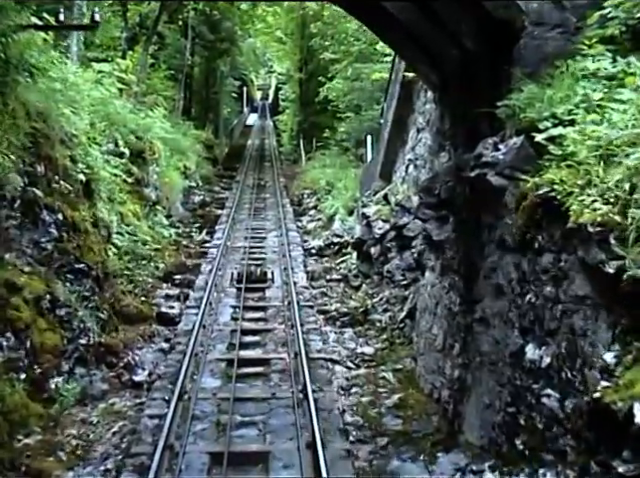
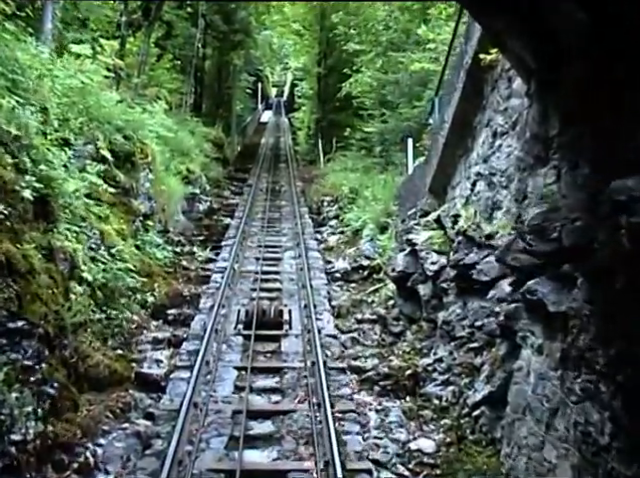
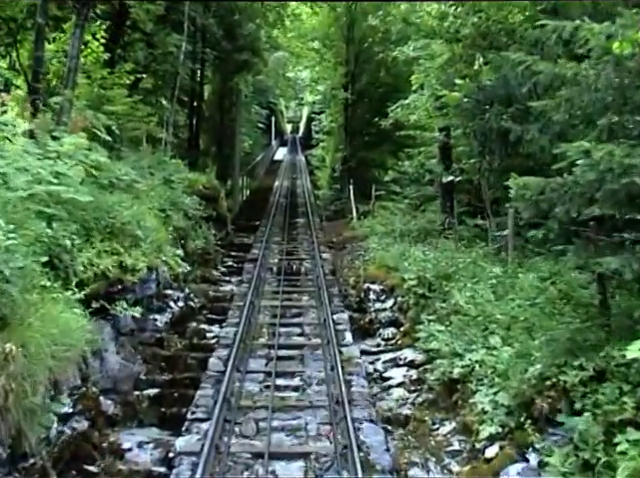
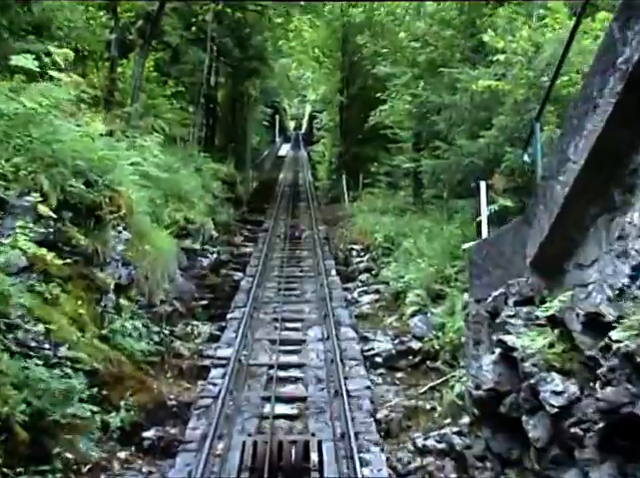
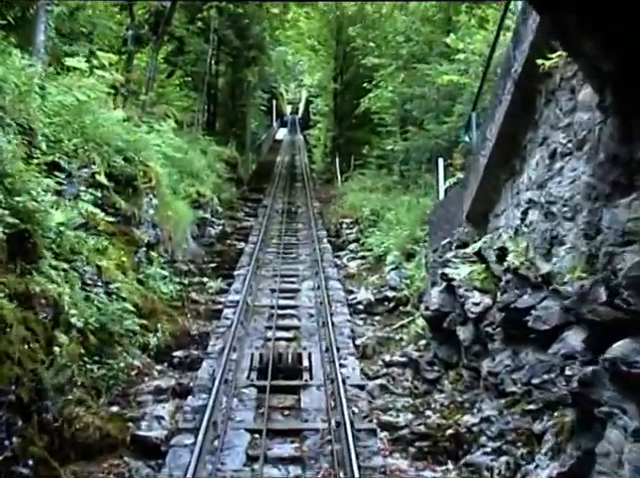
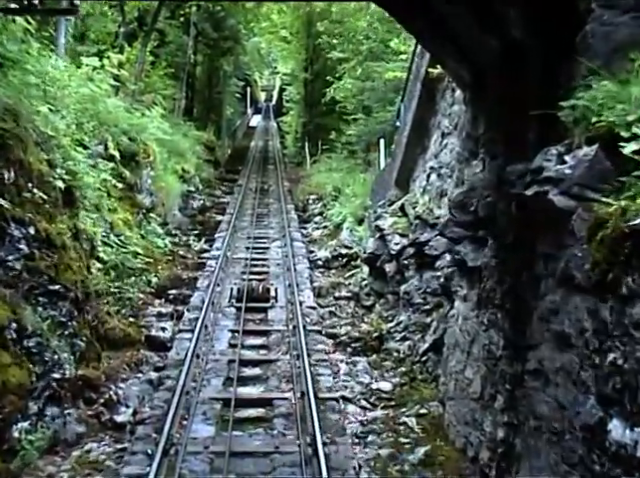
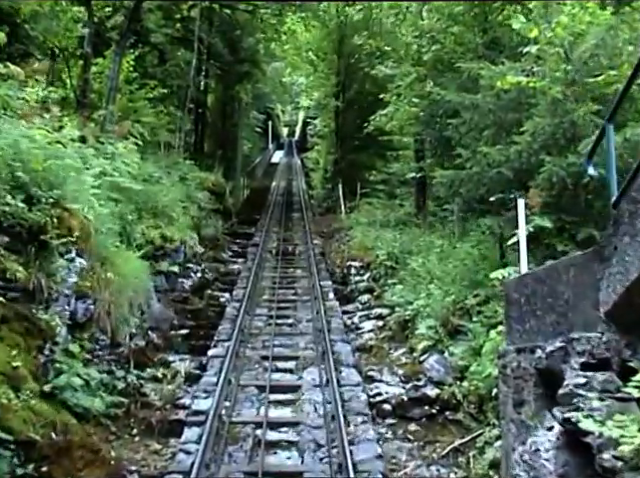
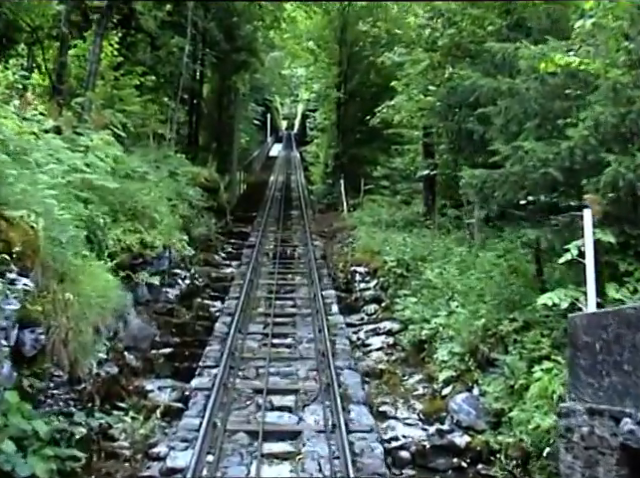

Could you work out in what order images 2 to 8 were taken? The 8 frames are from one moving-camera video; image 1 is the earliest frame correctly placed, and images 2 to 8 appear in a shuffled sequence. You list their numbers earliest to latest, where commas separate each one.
6, 2, 5, 4, 7, 8, 3
